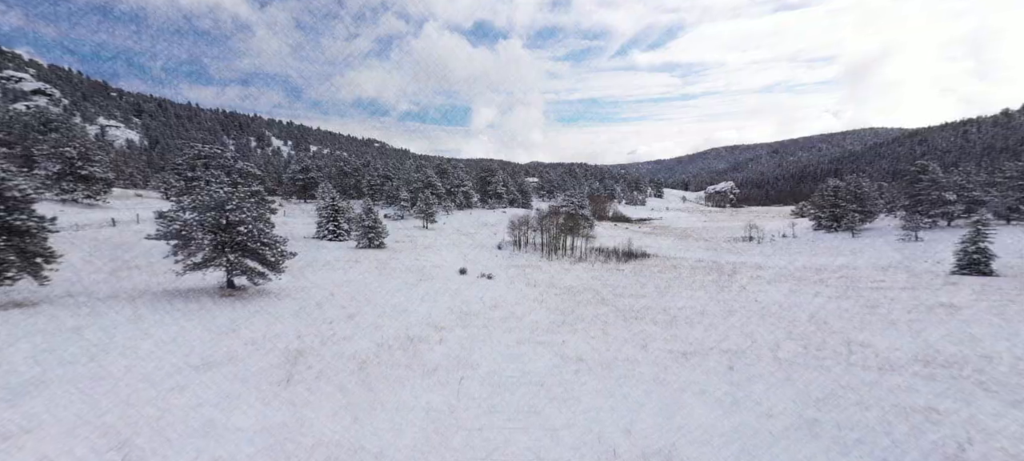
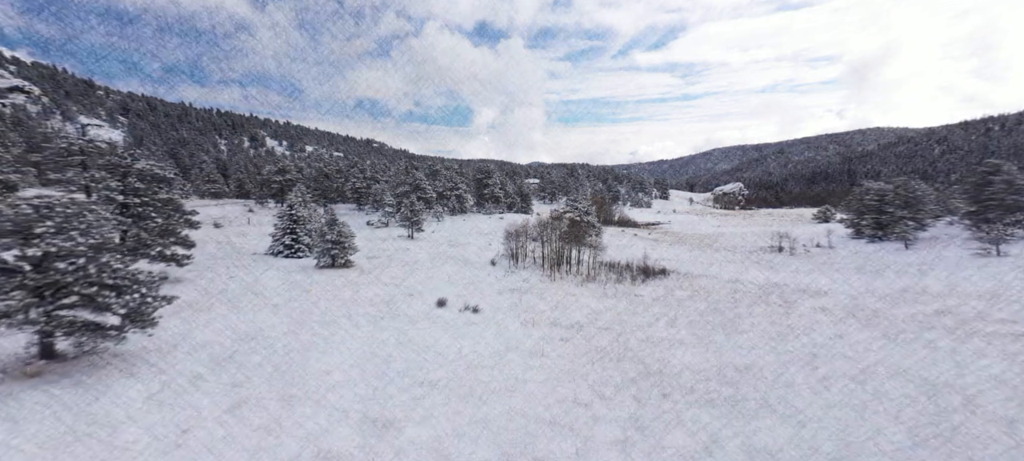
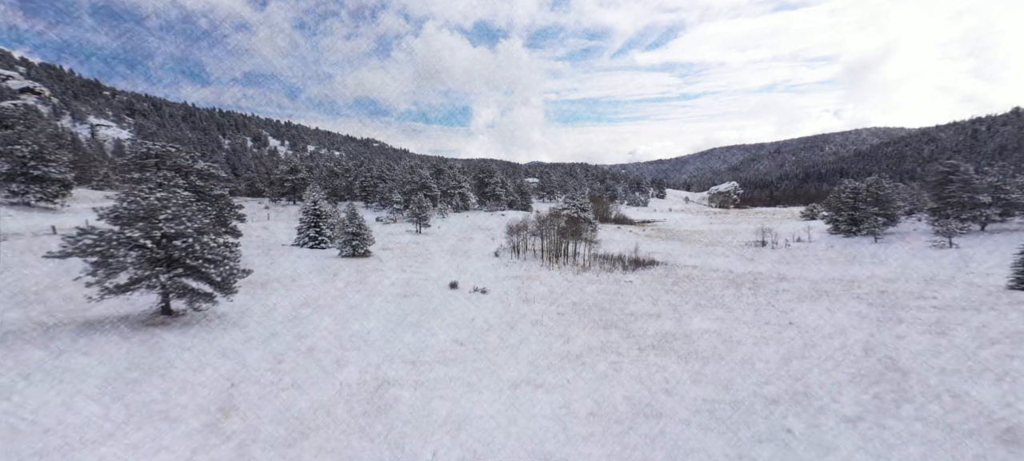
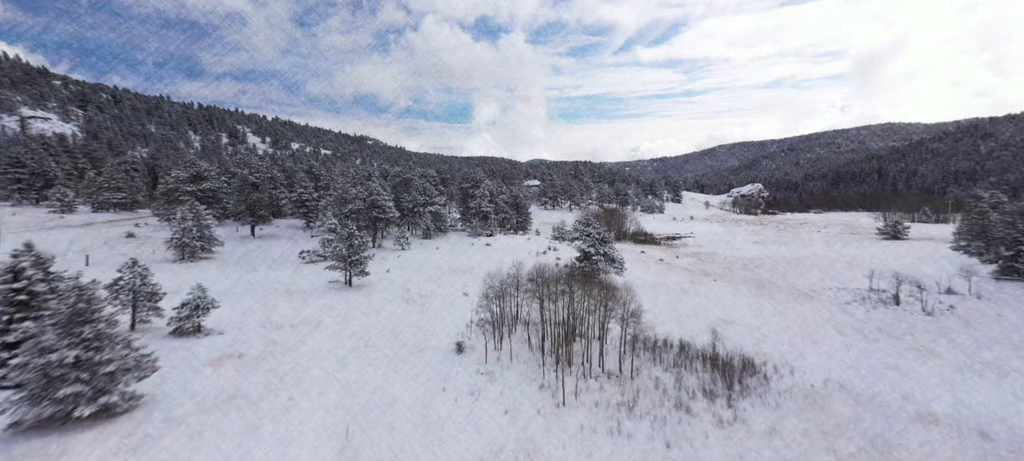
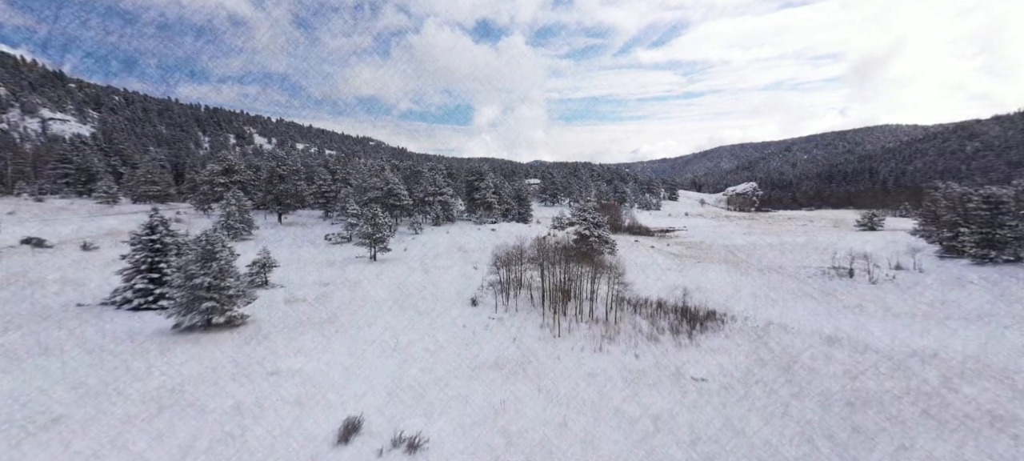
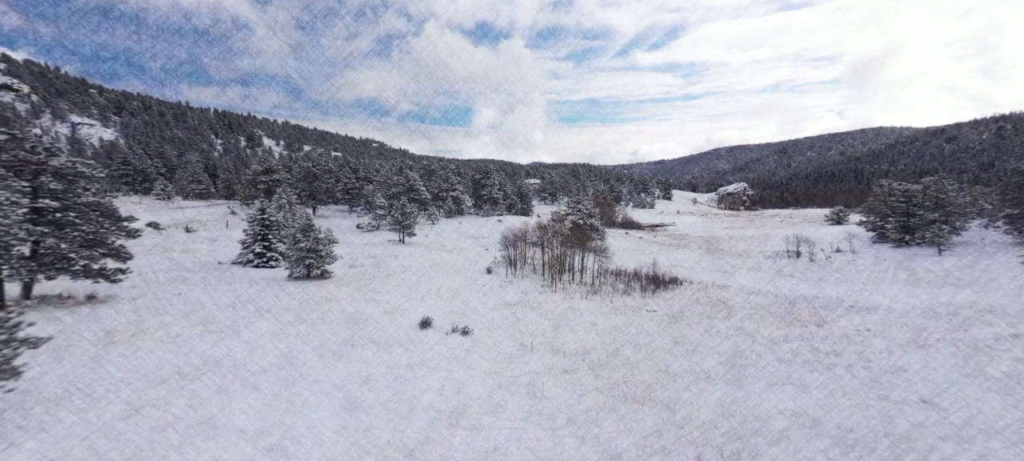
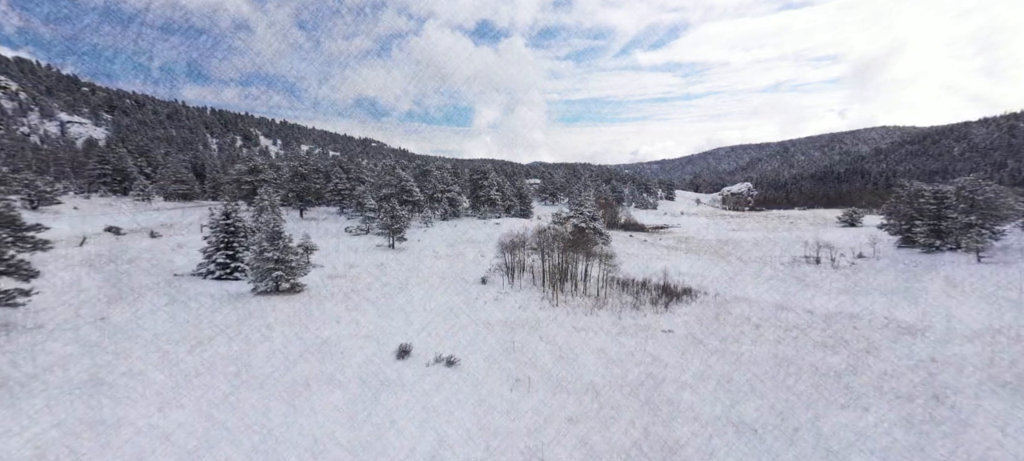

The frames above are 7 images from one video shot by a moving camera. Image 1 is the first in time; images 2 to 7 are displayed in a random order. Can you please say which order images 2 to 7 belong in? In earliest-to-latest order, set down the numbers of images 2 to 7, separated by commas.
3, 2, 6, 7, 5, 4
